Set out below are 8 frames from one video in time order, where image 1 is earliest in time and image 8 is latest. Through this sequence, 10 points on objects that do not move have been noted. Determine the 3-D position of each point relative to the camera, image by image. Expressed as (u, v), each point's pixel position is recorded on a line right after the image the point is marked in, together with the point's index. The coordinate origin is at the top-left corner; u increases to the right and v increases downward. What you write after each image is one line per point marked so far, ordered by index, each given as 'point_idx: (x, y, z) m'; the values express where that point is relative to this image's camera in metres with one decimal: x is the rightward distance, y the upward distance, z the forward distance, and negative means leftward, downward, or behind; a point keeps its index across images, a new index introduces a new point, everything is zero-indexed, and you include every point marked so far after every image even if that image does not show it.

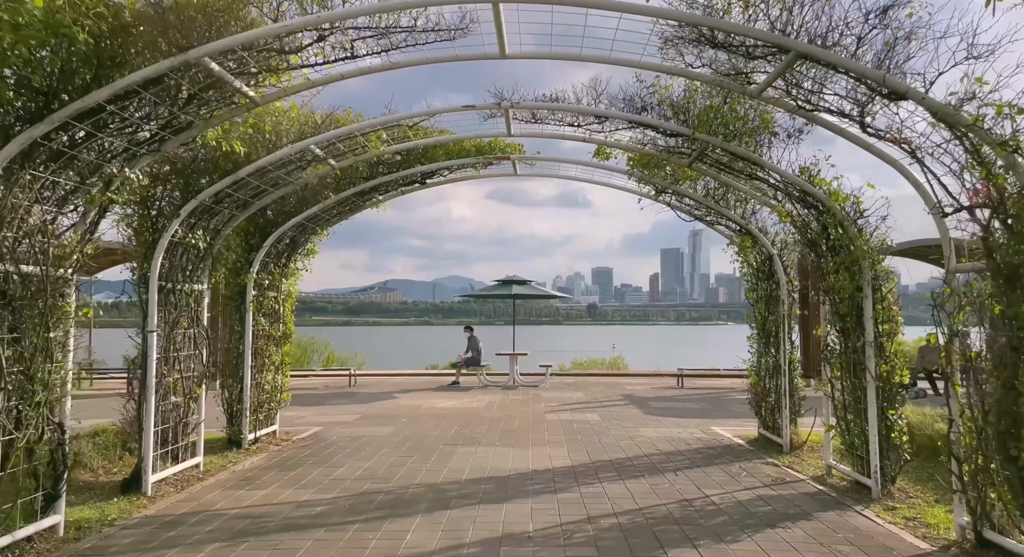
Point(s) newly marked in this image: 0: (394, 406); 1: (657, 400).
0: (-2.0, -2.2, +11.4) m
1: (+2.6, -2.2, +11.8) m
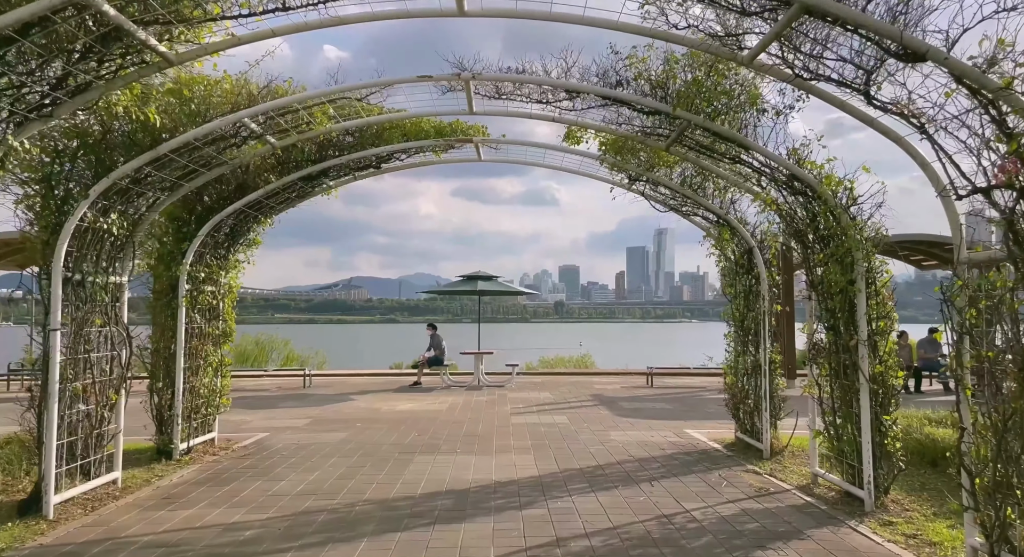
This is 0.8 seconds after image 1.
0: (-2.6, -2.1, +10.7) m
1: (+2.0, -2.1, +11.4) m
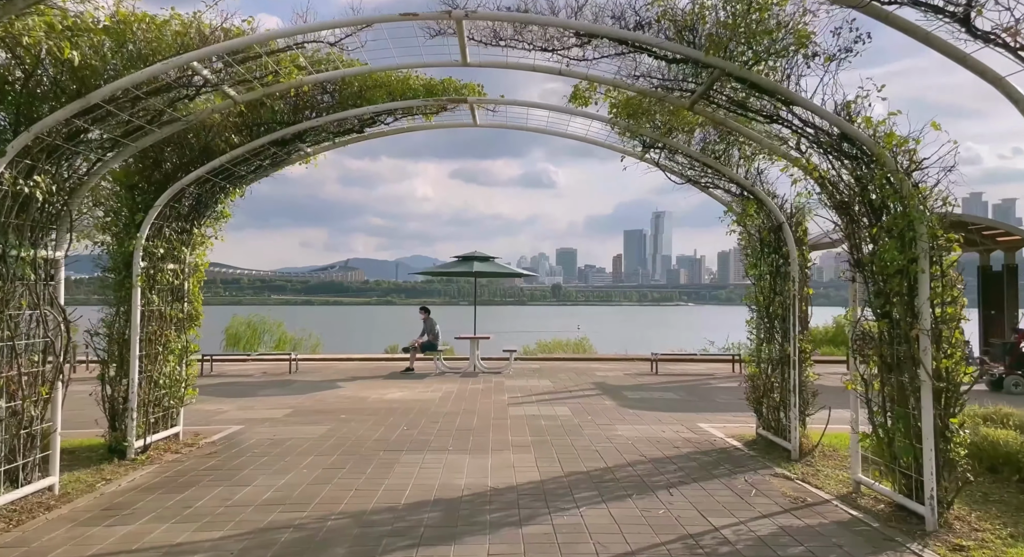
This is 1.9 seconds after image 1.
0: (-2.7, -1.8, +10.0) m
1: (+1.9, -1.8, +10.7) m
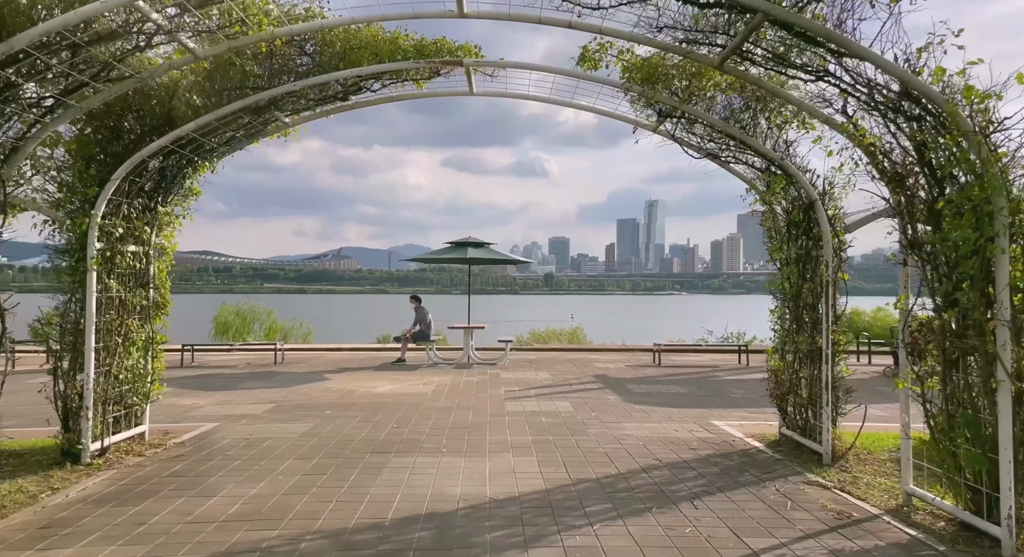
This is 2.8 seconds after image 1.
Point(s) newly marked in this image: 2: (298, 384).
0: (-2.7, -1.6, +9.4) m
1: (+1.9, -1.6, +10.1) m
2: (-3.4, -1.7, +10.4) m
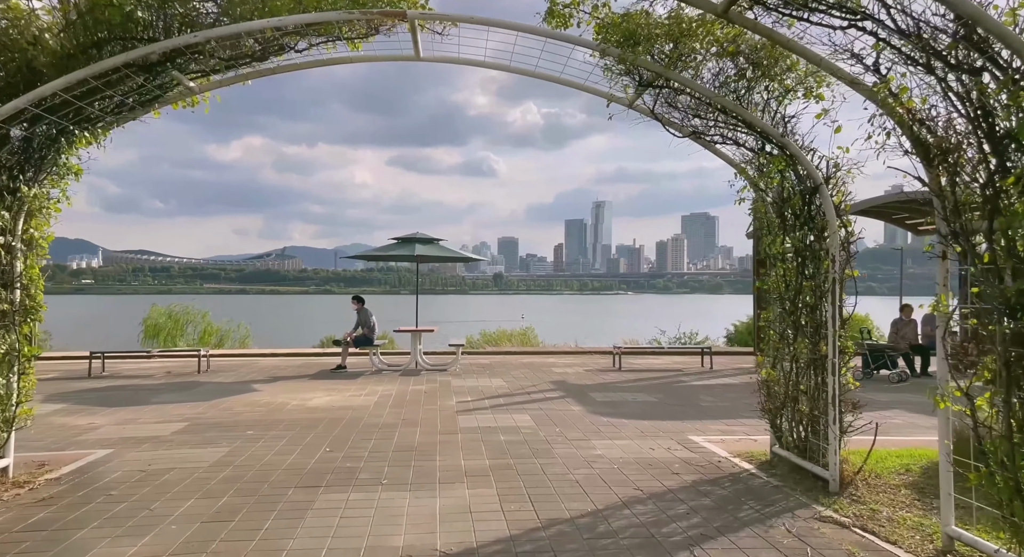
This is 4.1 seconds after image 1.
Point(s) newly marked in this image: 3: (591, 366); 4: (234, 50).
0: (-3.3, -1.6, +8.3) m
1: (+1.2, -1.6, +9.3) m
2: (-4.1, -1.6, +9.2) m
3: (+1.5, -1.6, +12.1) m
4: (-2.0, +1.7, +4.9) m
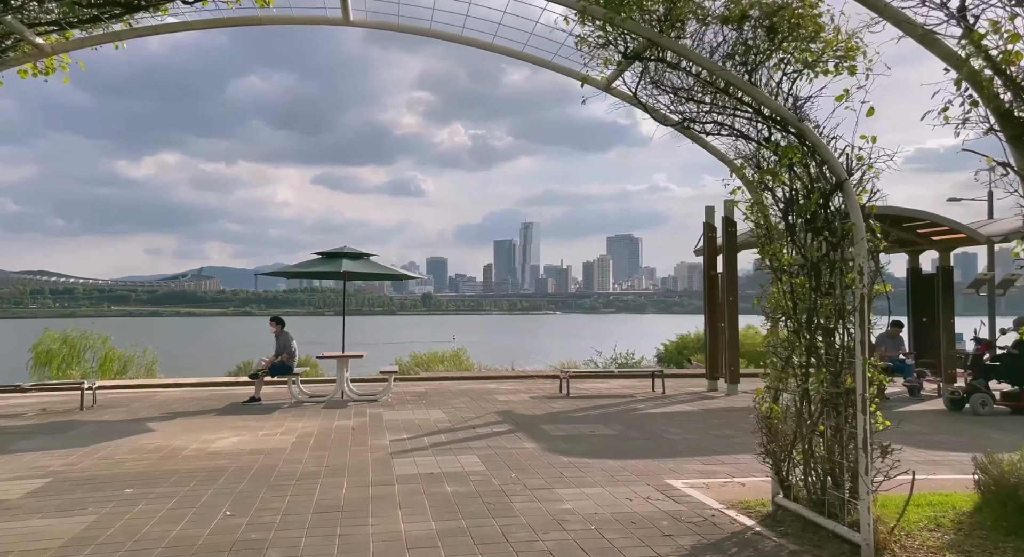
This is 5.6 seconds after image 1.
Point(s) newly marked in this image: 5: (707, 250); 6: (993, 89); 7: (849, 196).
0: (-3.9, -1.8, +6.8) m
1: (+0.5, -1.8, +8.4) m
2: (-4.8, -1.9, +7.6) m
3: (+0.4, -1.9, +11.1) m
4: (-2.3, +1.6, +3.7) m
5: (+3.4, +0.5, +11.5) m
6: (+1.9, +0.8, +2.6) m
7: (+1.9, +0.5, +3.7) m
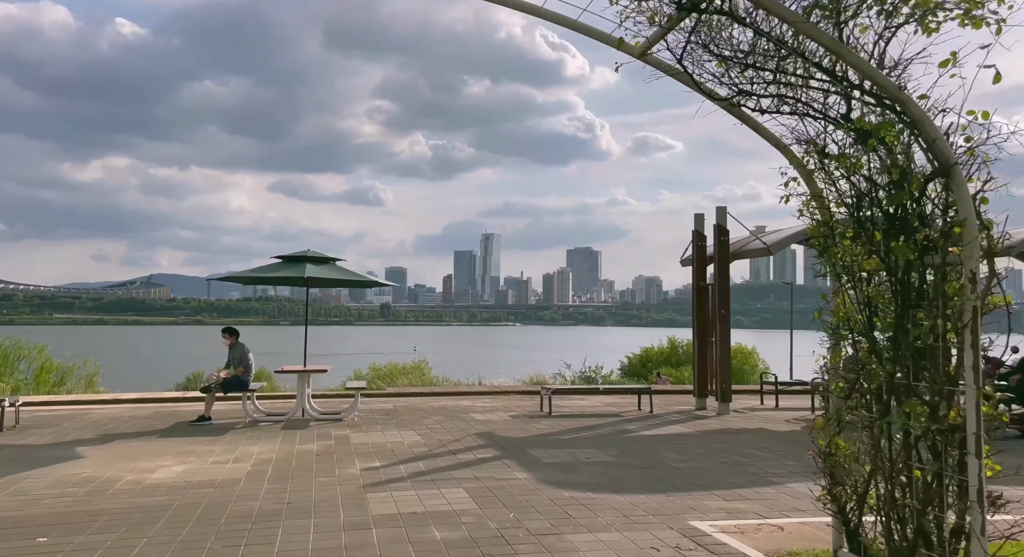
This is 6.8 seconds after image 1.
0: (-4.0, -1.8, +5.7) m
1: (+0.3, -1.9, +7.6) m
2: (-4.9, -1.9, +6.5) m
3: (+0.1, -2.1, +10.3) m
4: (-2.2, +1.6, +2.8) m
5: (+3.0, +0.3, +10.9) m
6: (+2.1, +0.7, +2.0) m
7: (+2.0, +0.4, +3.0) m
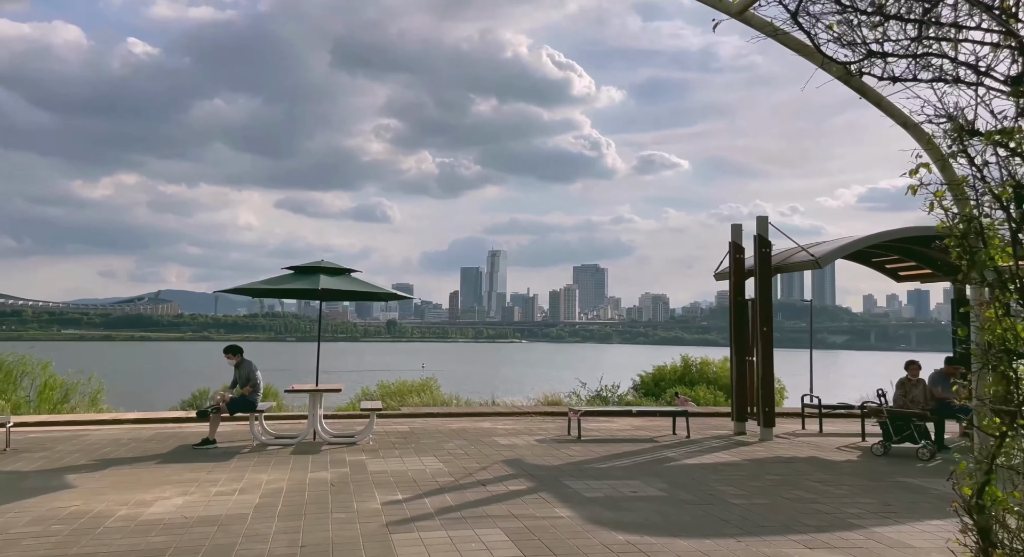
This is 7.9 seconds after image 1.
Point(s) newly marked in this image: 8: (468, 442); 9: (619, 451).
0: (-3.7, -1.9, +5.1) m
1: (+0.6, -2.1, +6.8) m
2: (-4.5, -2.0, +5.8) m
3: (+0.4, -2.3, +9.6) m
4: (-1.8, +1.6, +2.2) m
5: (+3.4, +0.1, +10.2) m
6: (+2.4, +0.7, +1.3) m
7: (+2.3, +0.4, +2.4) m
8: (-0.6, -2.2, +9.0) m
9: (+1.4, -2.2, +8.4) m
